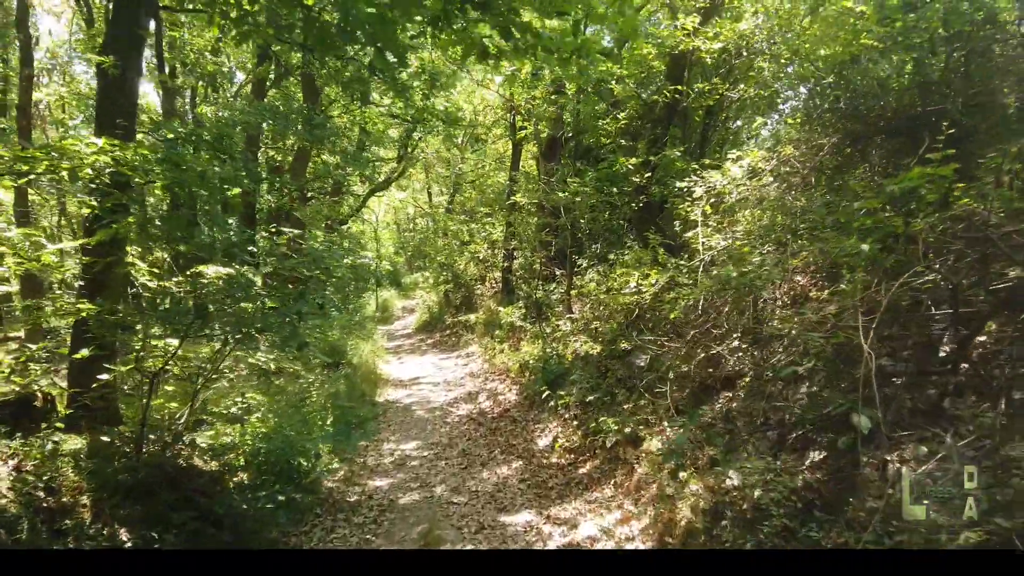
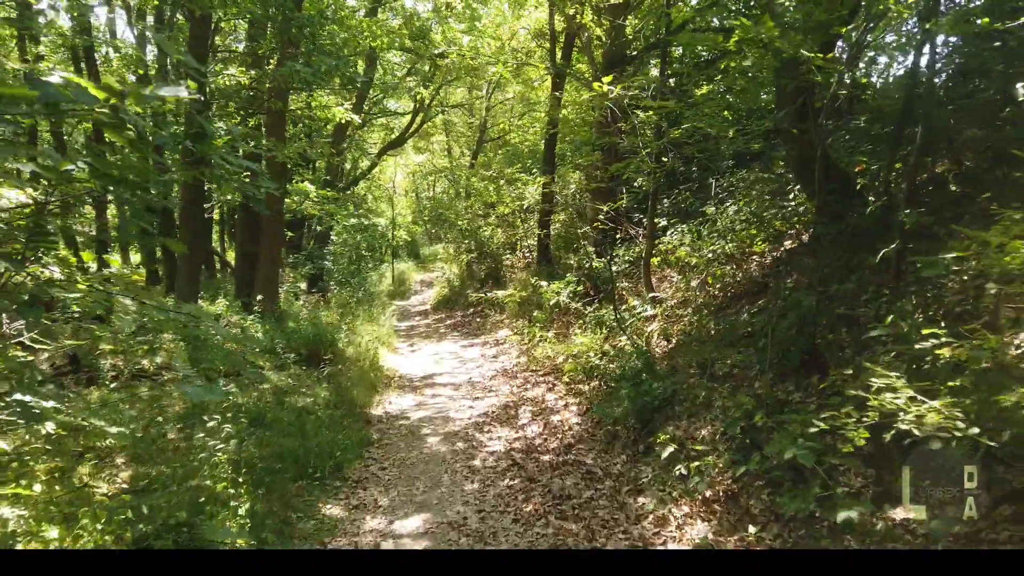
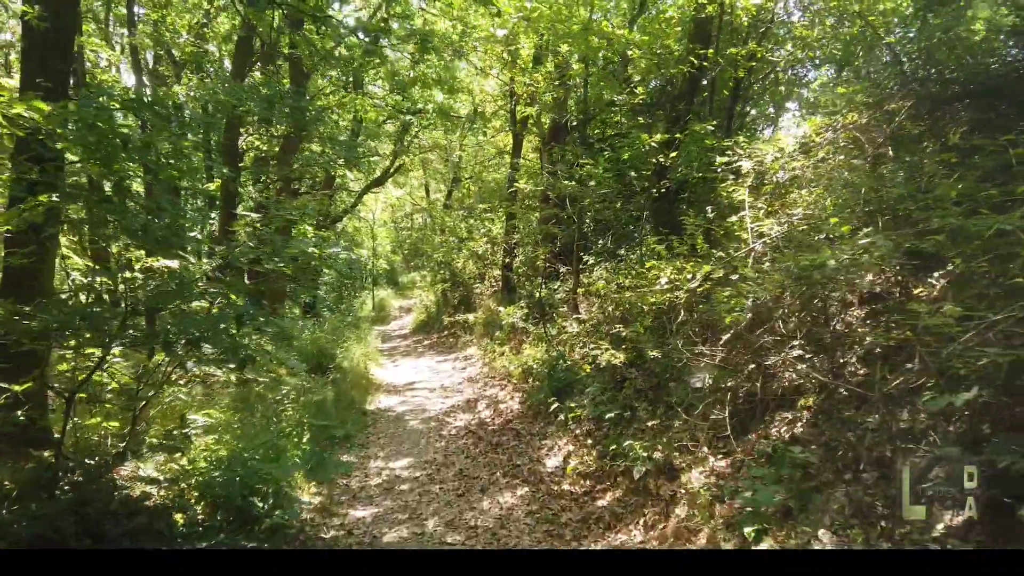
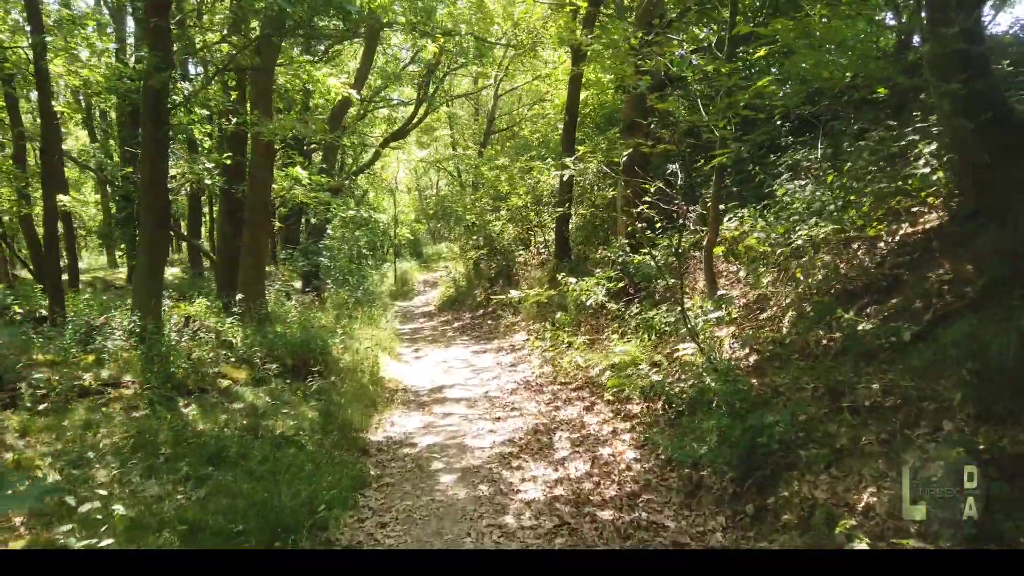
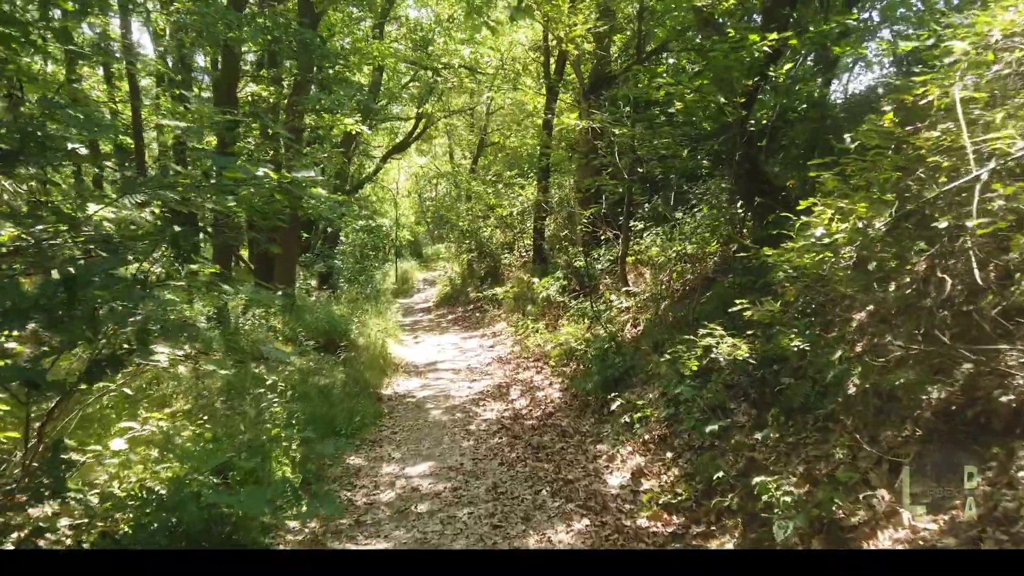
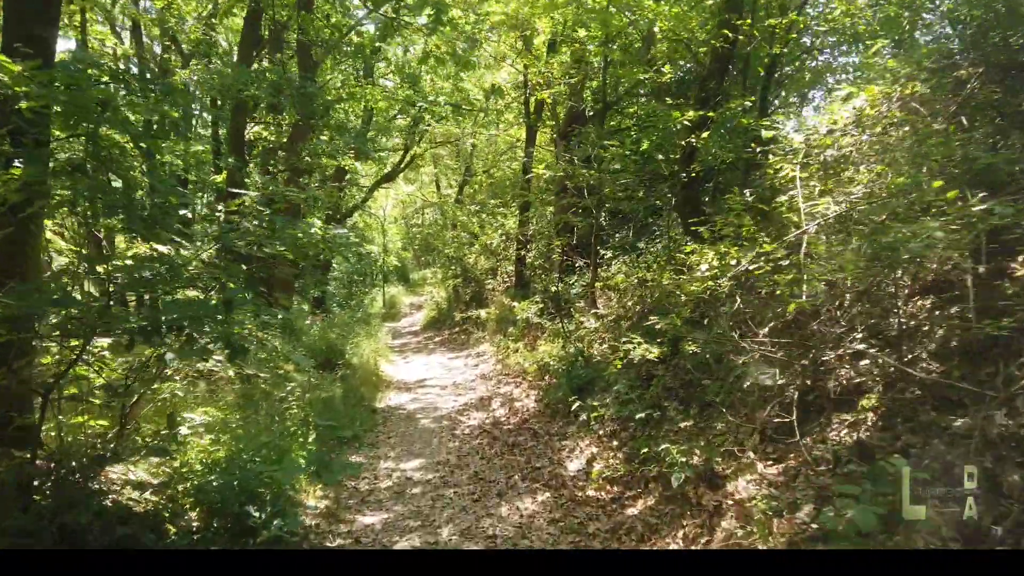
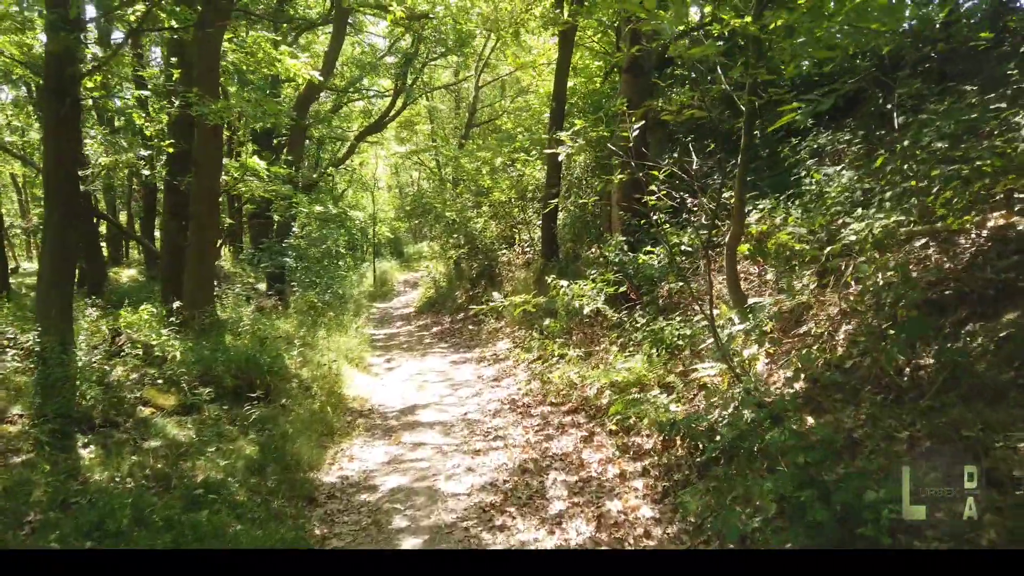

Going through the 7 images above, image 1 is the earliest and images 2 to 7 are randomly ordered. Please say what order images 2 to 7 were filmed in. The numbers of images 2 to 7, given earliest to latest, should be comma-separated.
3, 6, 5, 2, 4, 7
